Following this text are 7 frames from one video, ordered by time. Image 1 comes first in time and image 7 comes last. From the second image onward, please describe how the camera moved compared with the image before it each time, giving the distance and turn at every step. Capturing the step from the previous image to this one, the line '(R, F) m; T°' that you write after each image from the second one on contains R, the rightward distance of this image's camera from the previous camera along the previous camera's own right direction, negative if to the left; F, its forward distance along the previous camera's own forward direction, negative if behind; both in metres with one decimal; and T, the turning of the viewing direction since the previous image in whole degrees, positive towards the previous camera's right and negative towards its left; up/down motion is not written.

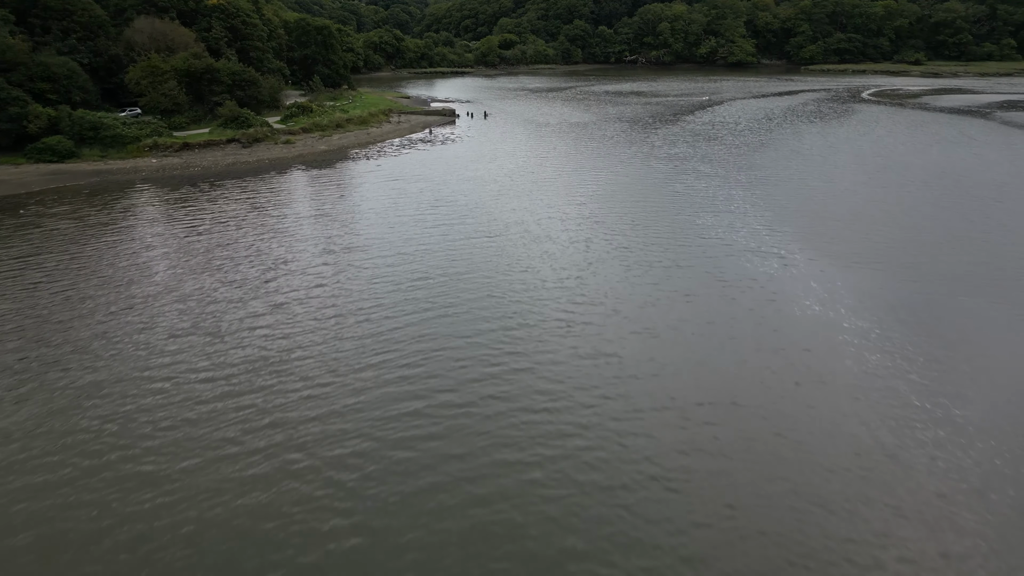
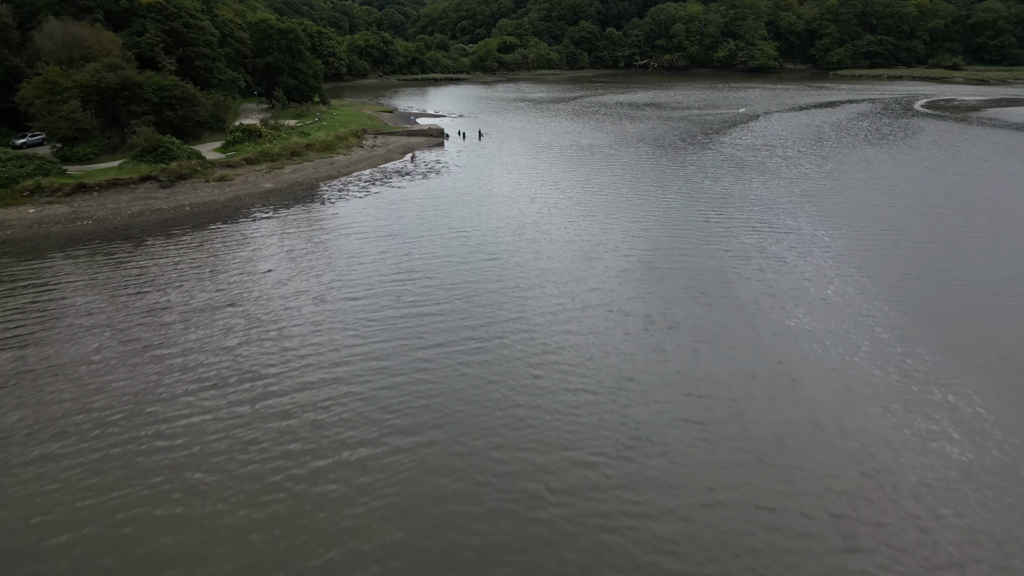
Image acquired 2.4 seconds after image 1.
(+0.1, +7.2) m; 0°
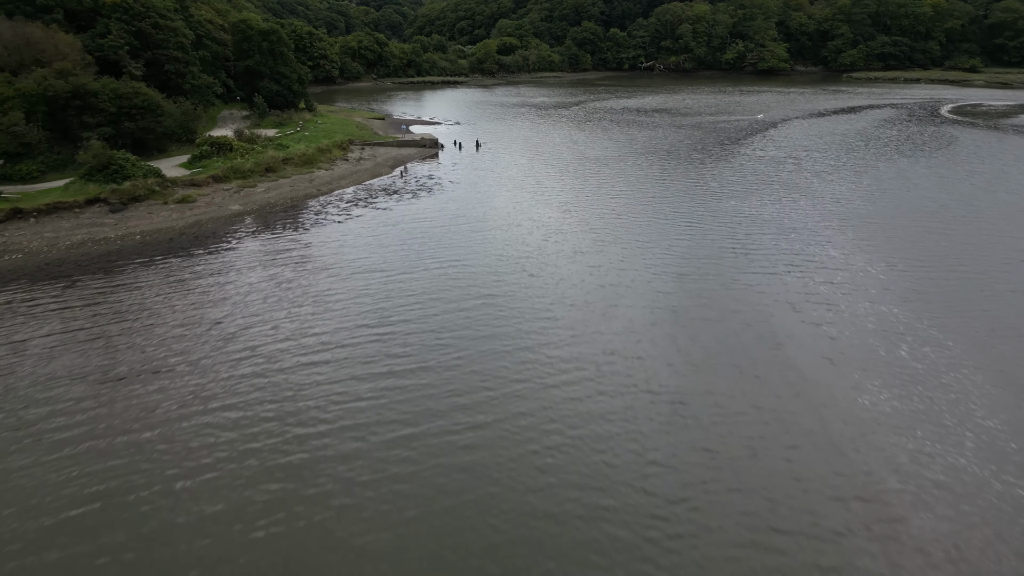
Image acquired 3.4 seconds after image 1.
(0.0, +3.0) m; 0°
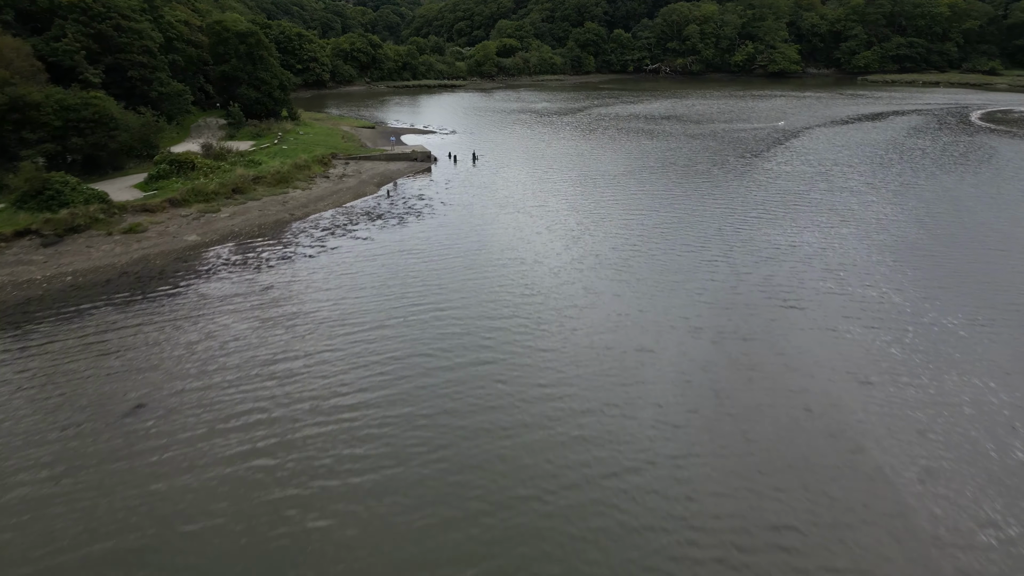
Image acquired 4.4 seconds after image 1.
(0.0, +3.1) m; 0°
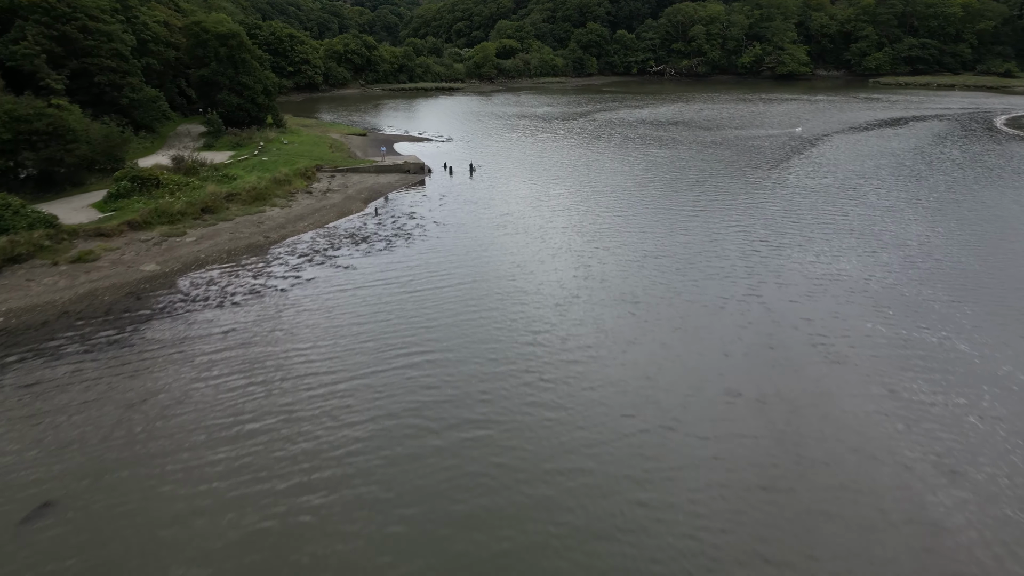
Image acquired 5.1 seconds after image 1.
(0.0, +2.3) m; 0°
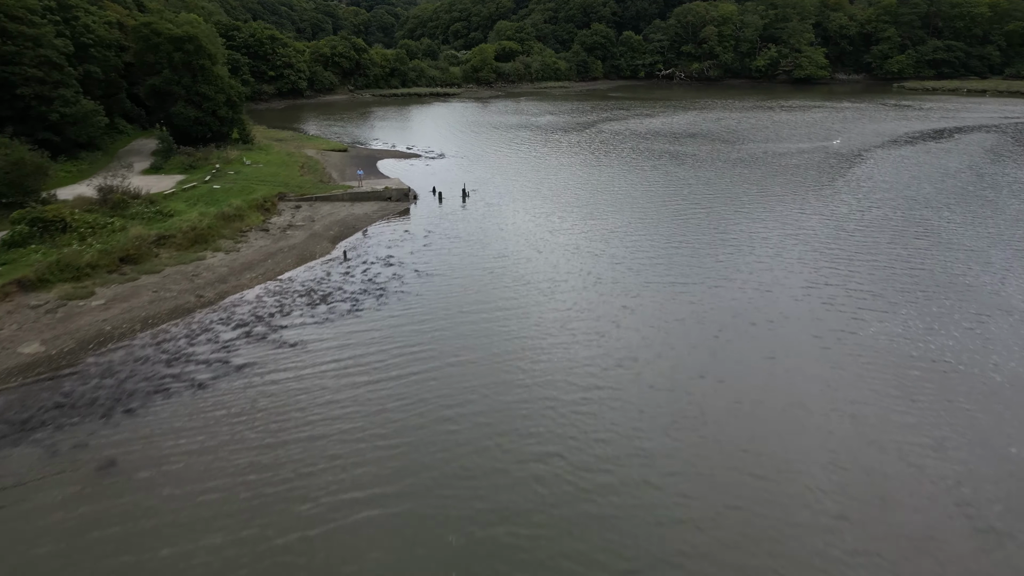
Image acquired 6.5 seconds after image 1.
(0.0, +4.2) m; 0°
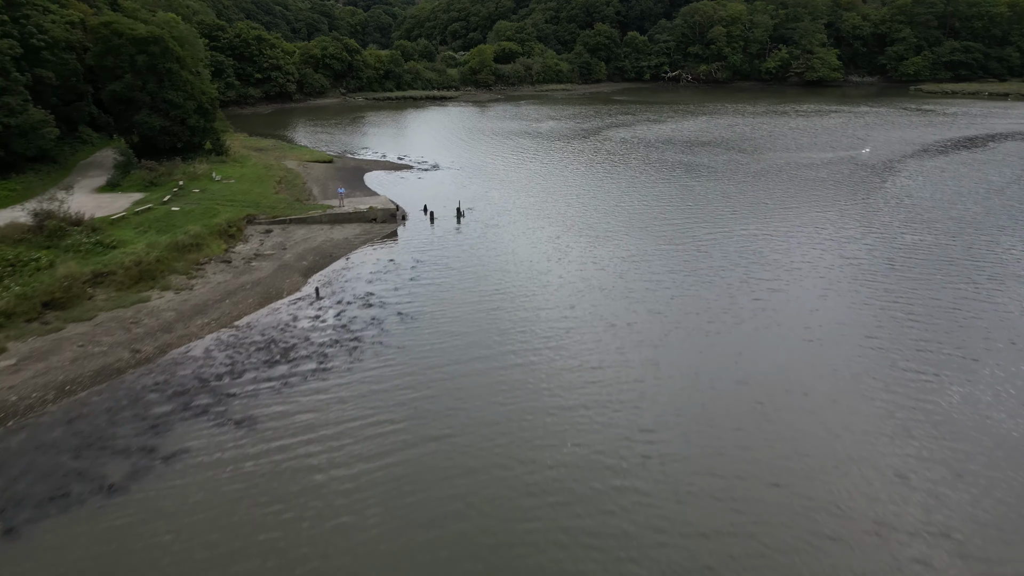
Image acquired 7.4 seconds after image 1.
(0.0, +2.7) m; 0°
